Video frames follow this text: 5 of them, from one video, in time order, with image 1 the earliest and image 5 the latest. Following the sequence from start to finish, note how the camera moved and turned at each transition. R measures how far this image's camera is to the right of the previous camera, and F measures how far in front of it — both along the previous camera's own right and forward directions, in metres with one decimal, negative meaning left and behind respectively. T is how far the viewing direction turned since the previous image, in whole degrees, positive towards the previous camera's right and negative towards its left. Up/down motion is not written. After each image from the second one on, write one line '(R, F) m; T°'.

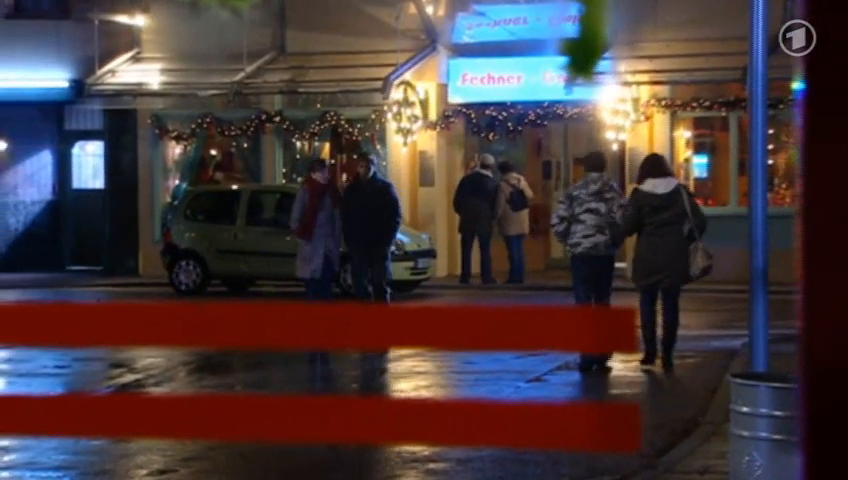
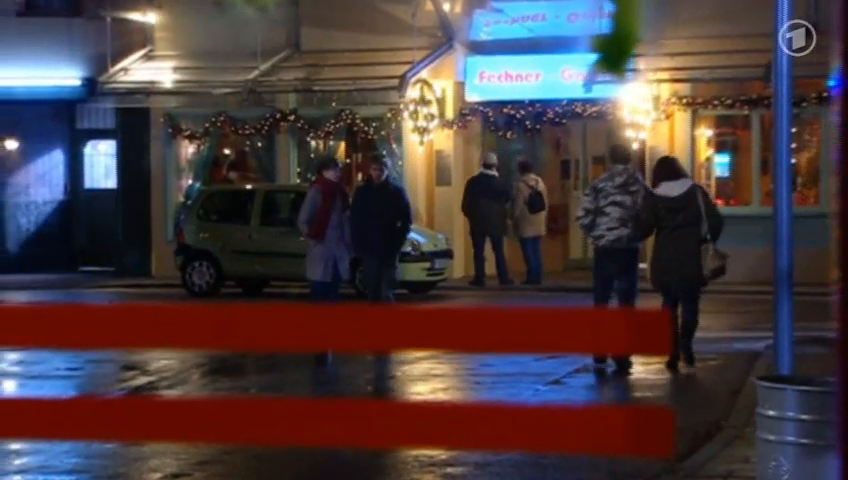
(0.0, +0.3) m; 0°
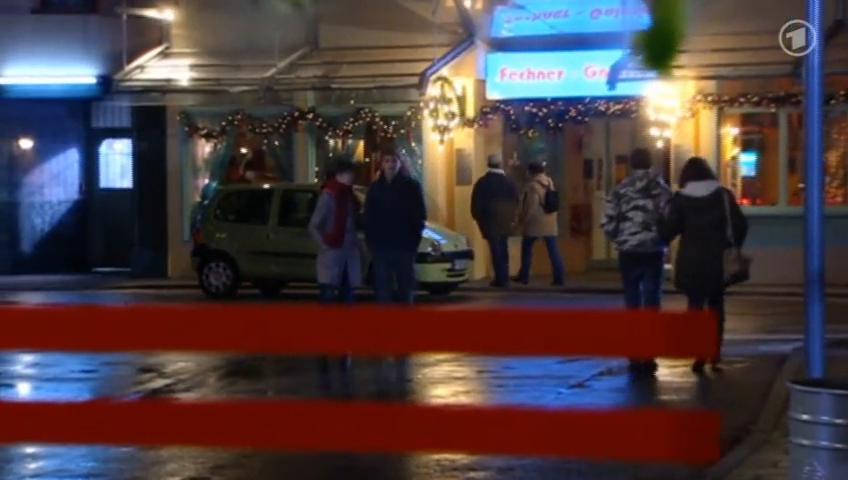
(0.0, +0.3) m; -1°
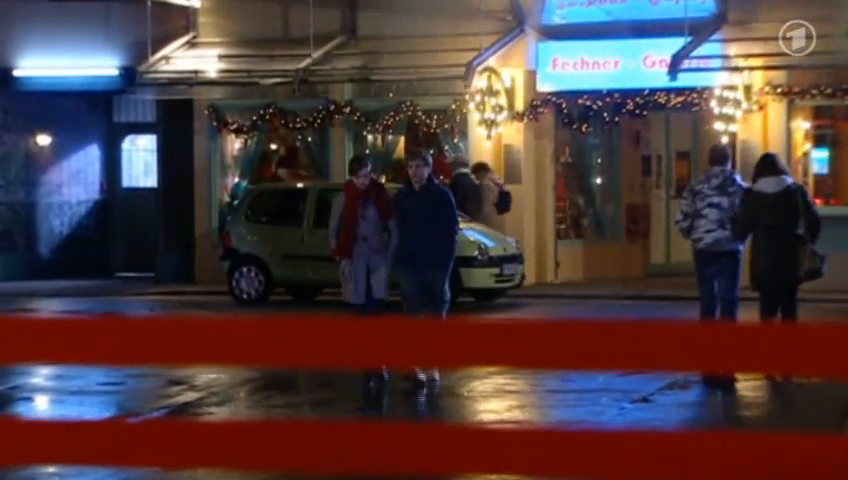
(-0.2, +1.3) m; -1°
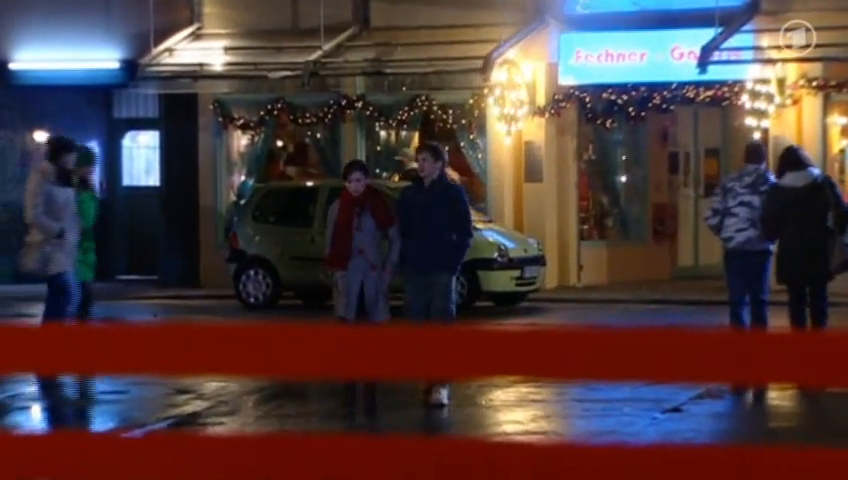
(-0.1, +0.8) m; 0°
